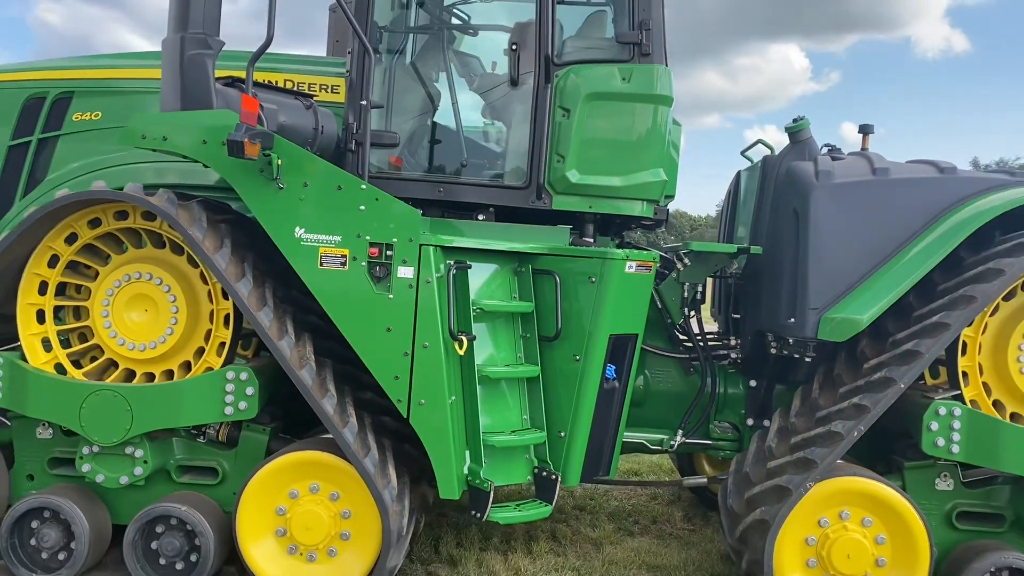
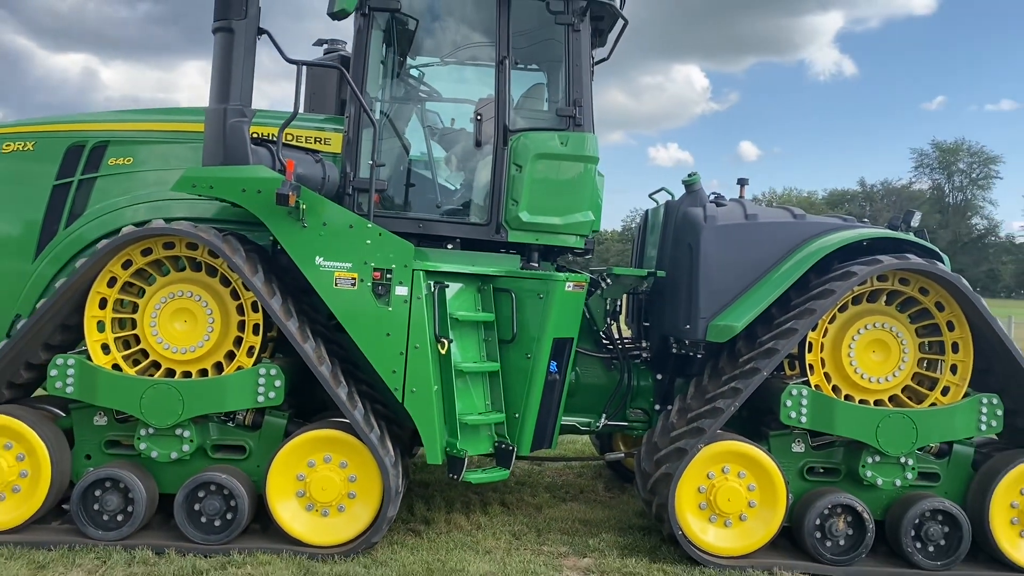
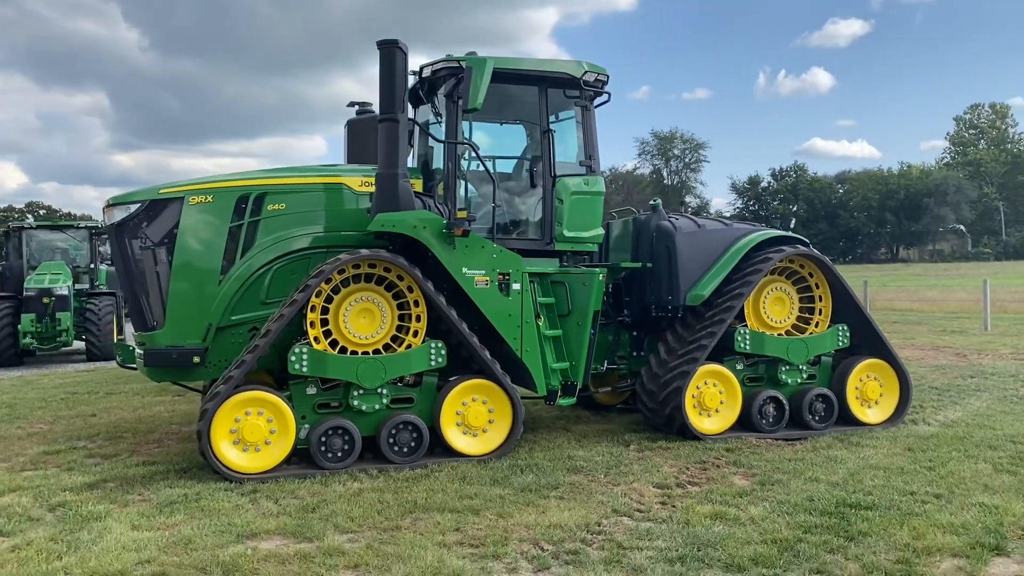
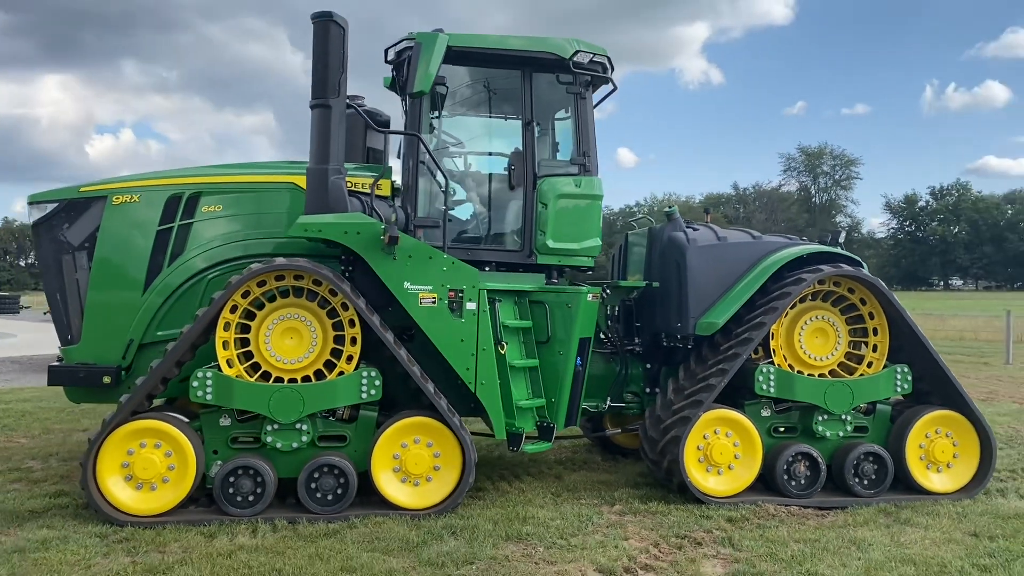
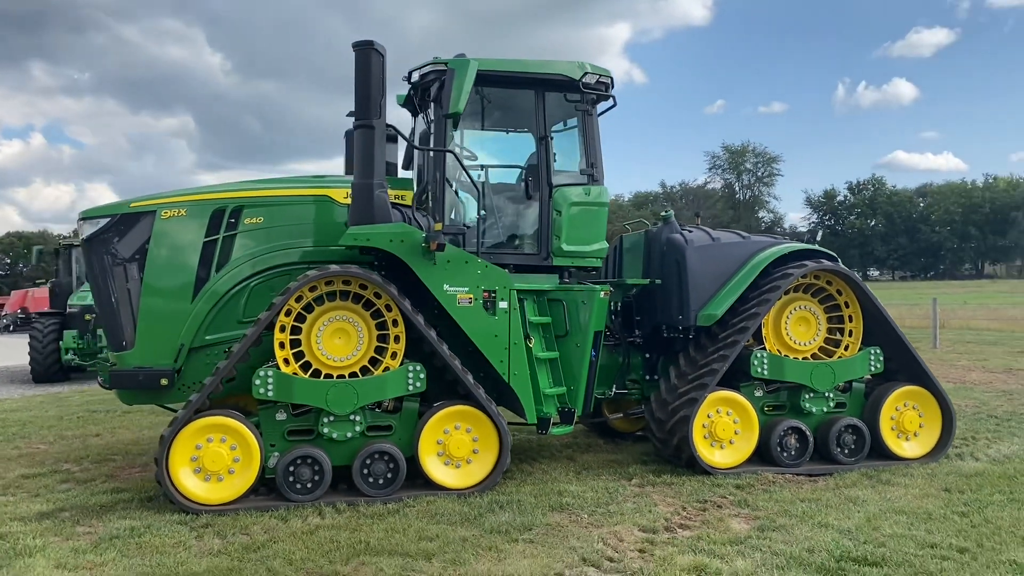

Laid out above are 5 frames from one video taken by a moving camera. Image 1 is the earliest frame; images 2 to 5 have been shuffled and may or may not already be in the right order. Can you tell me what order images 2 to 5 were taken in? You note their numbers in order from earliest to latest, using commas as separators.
2, 4, 5, 3
